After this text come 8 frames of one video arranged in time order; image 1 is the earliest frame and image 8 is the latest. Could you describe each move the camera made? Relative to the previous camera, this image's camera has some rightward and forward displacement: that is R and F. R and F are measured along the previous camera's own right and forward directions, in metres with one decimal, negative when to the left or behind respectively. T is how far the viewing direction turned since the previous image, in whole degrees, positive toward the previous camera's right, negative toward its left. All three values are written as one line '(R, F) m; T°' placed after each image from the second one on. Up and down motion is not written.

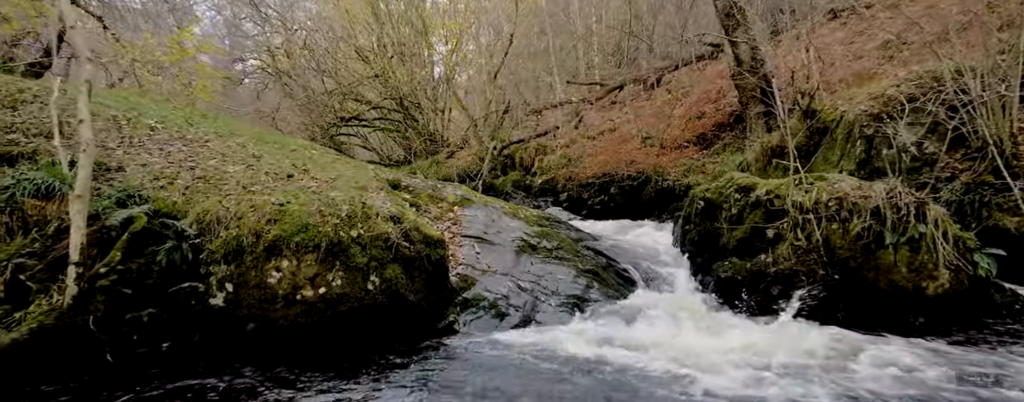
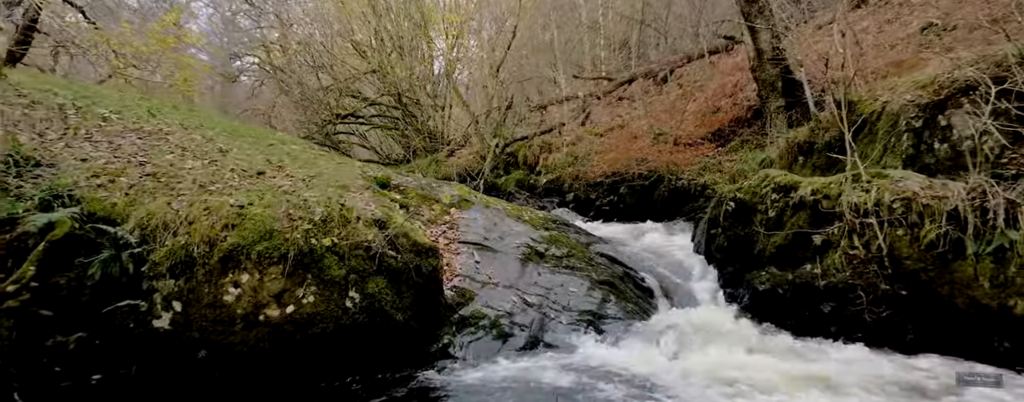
(0.0, +0.8) m; 0°
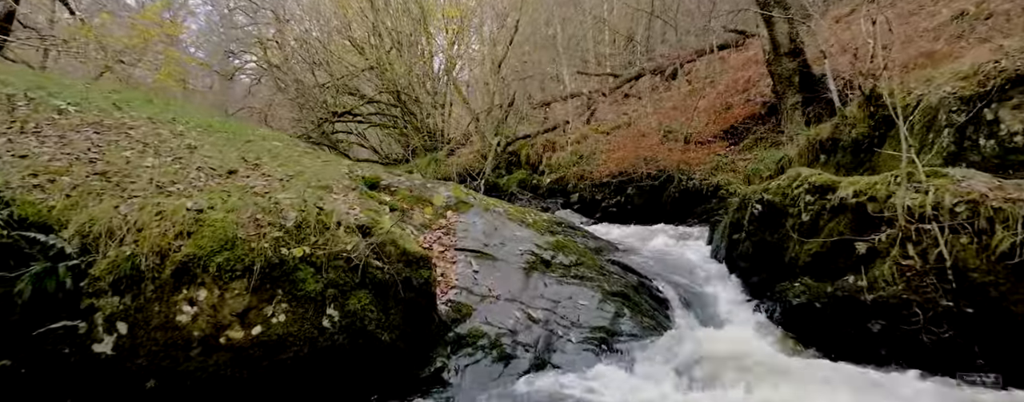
(0.0, +0.6) m; 0°
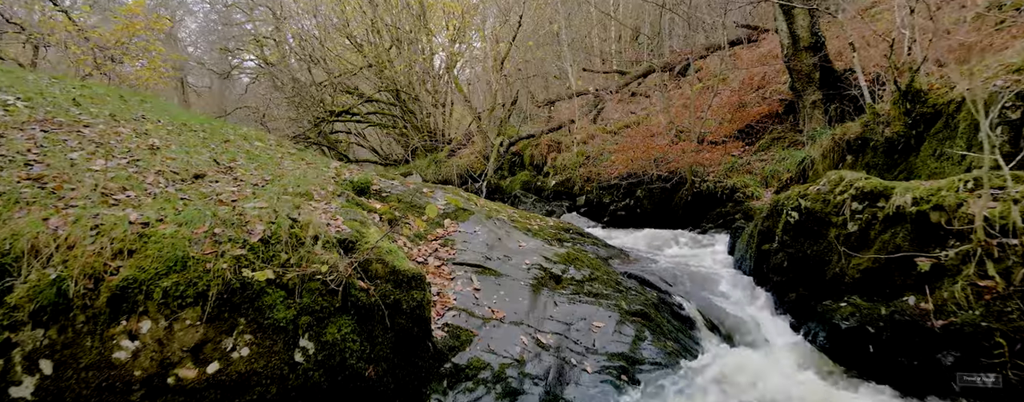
(0.0, +0.6) m; 0°
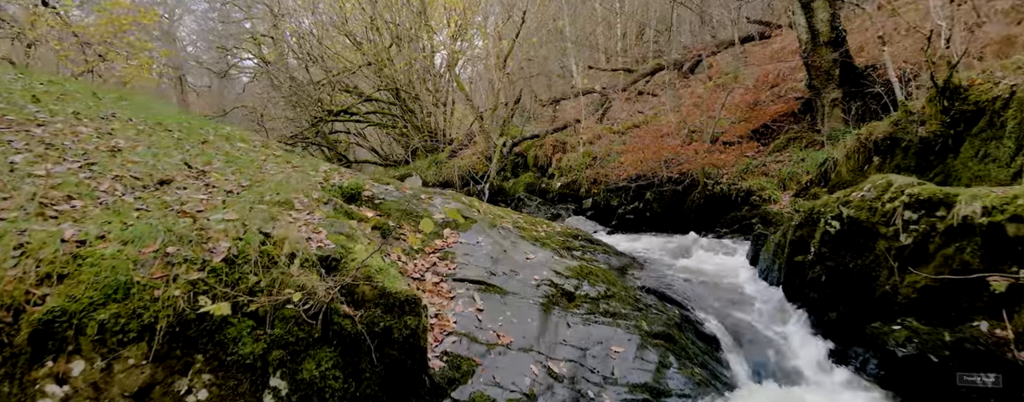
(-0.1, +0.5) m; 0°
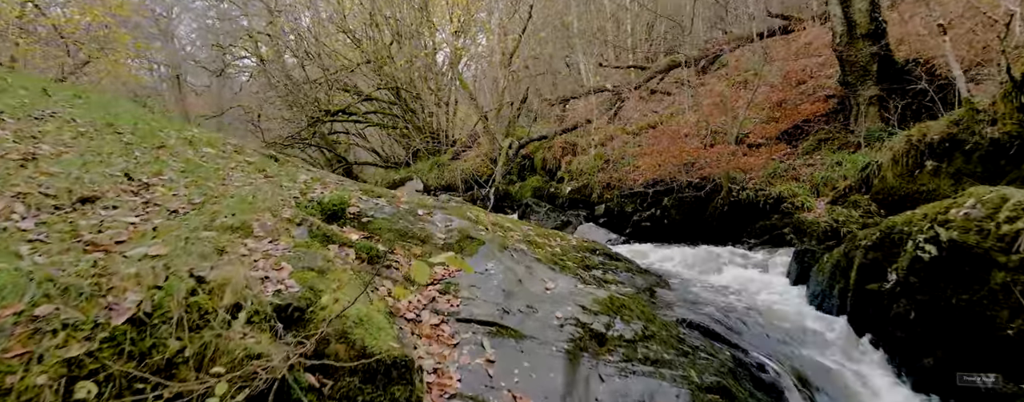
(-0.1, +0.8) m; 0°
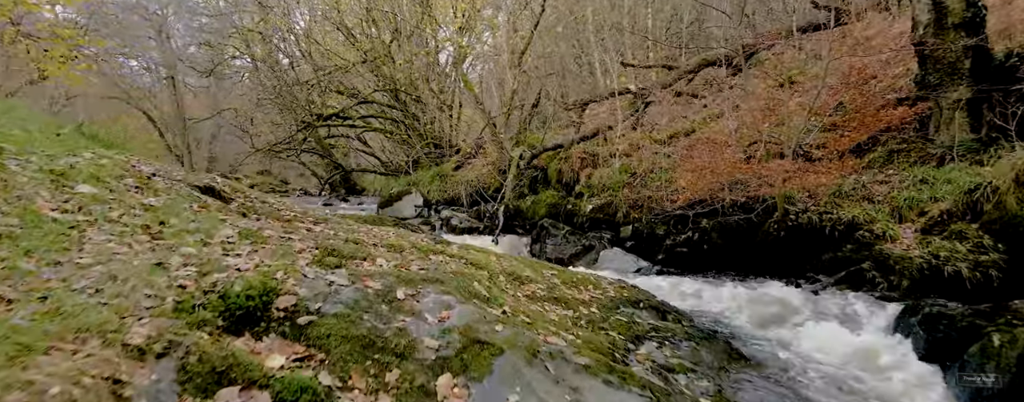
(-0.2, +1.6) m; -1°
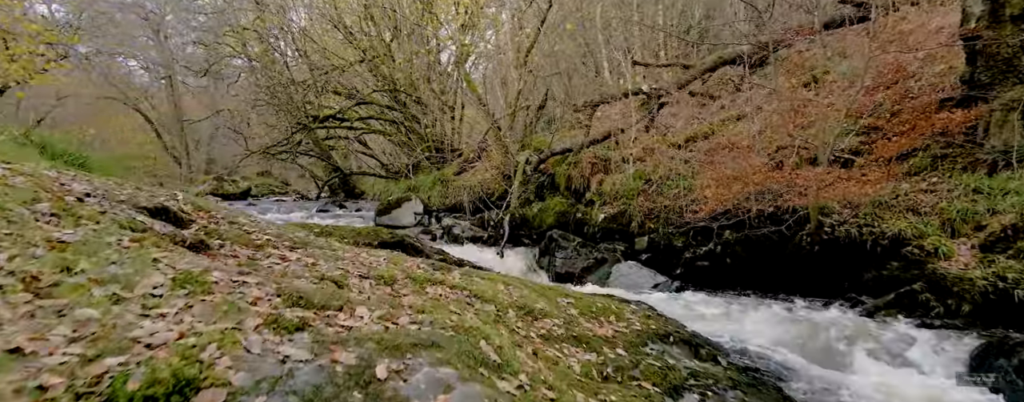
(-0.1, +0.7) m; 0°
